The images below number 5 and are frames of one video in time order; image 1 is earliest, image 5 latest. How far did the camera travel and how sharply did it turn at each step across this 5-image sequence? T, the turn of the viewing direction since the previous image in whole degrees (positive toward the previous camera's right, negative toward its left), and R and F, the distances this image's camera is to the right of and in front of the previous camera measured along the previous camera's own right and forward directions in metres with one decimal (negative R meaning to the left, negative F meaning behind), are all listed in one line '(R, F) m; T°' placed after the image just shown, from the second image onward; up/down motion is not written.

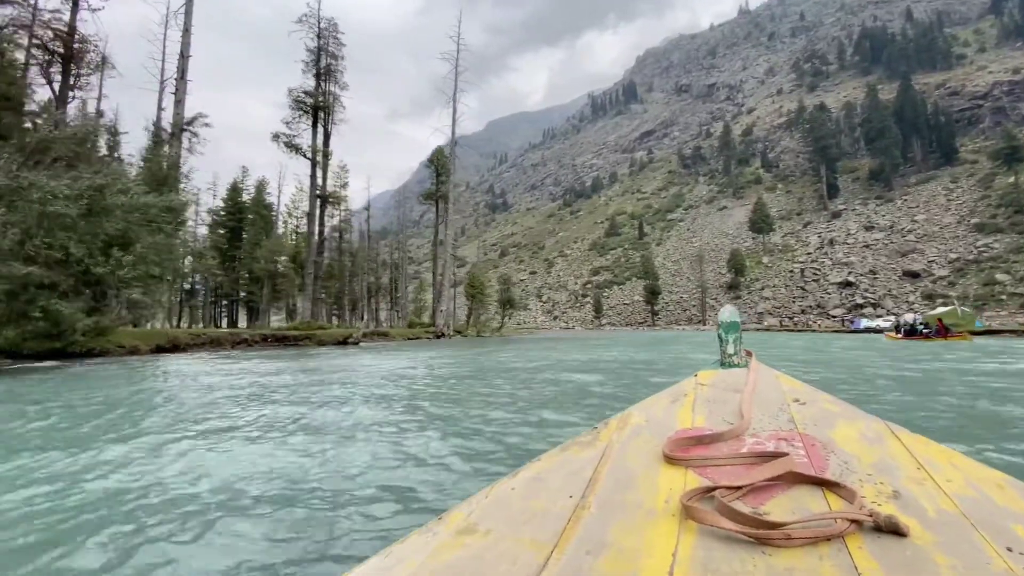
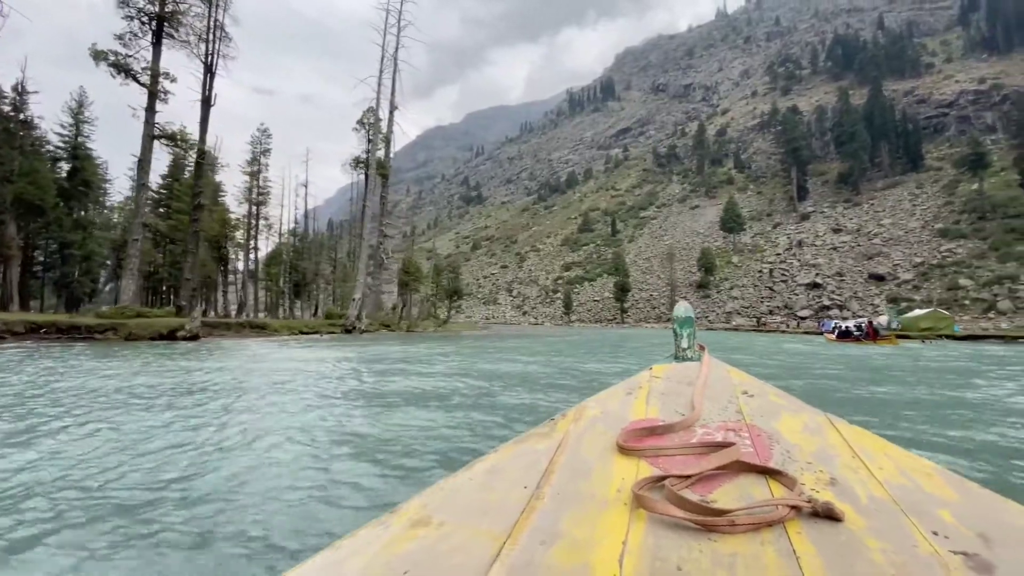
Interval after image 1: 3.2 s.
(+0.1, 0.0) m; +2°
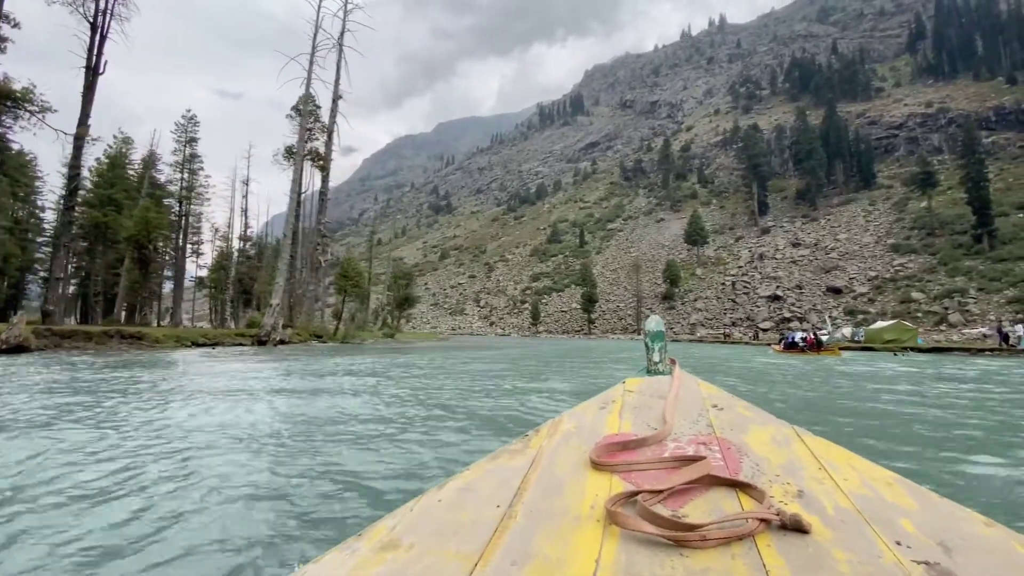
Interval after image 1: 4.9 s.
(0.0, 0.0) m; +4°
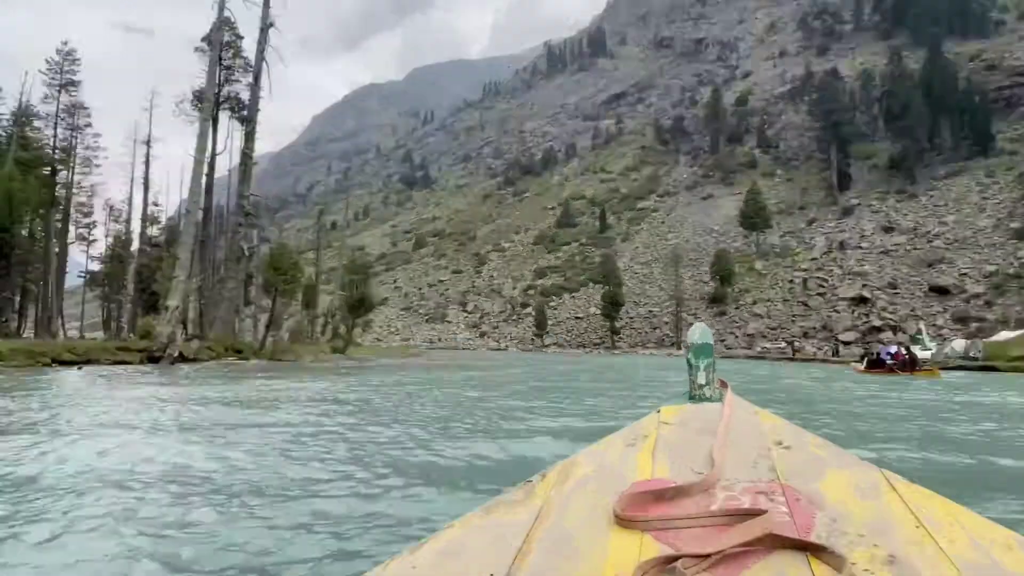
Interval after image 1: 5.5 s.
(+0.1, +0.9) m; -2°
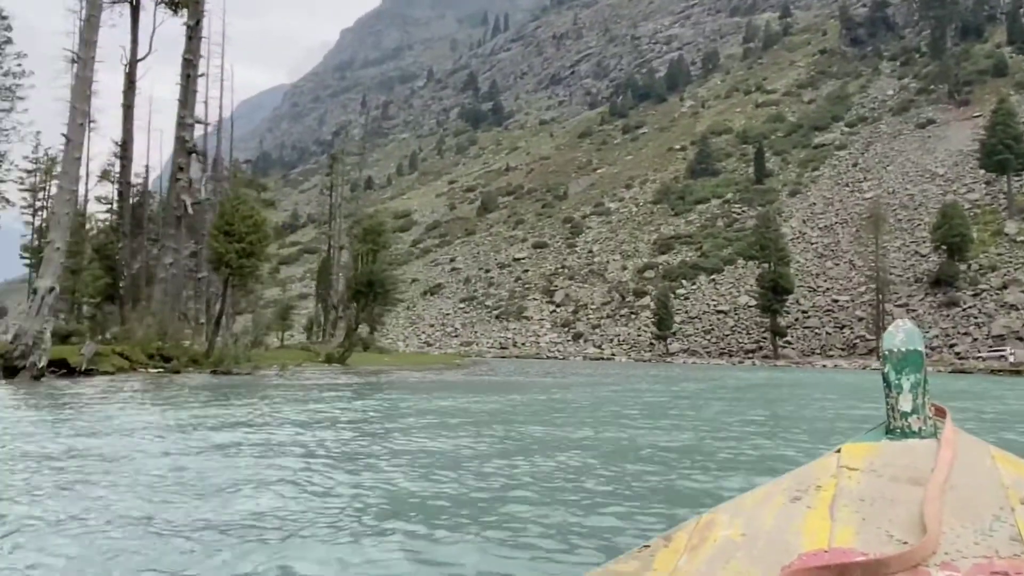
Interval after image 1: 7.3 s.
(-0.1, +0.9) m; -8°
